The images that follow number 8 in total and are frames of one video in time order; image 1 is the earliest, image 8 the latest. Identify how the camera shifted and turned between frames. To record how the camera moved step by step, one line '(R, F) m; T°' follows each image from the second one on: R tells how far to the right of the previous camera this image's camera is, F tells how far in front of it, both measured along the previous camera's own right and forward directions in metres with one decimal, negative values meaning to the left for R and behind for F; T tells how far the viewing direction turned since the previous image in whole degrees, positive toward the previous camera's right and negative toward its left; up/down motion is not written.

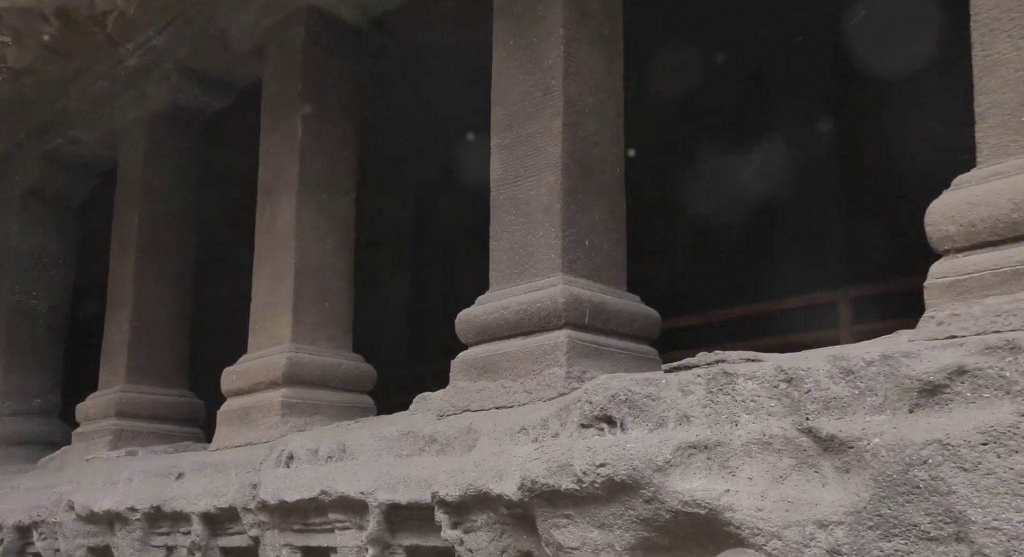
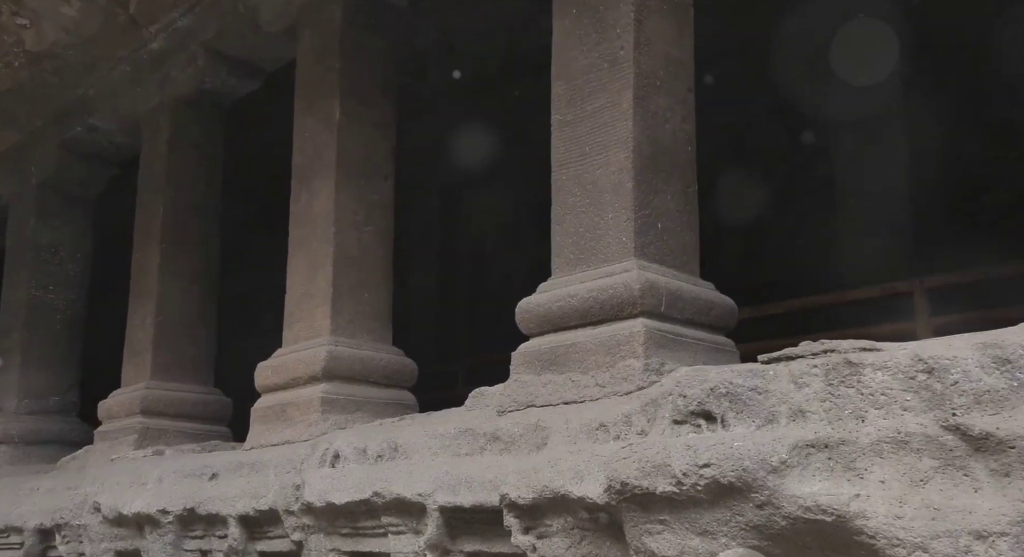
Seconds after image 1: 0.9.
(-0.1, +0.2) m; 0°
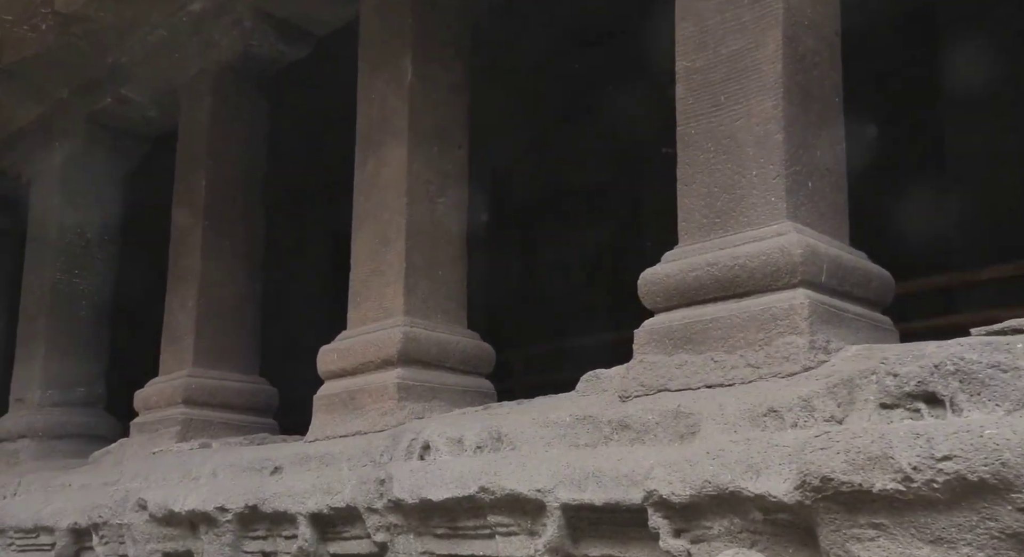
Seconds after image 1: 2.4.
(-0.3, +0.3) m; 0°
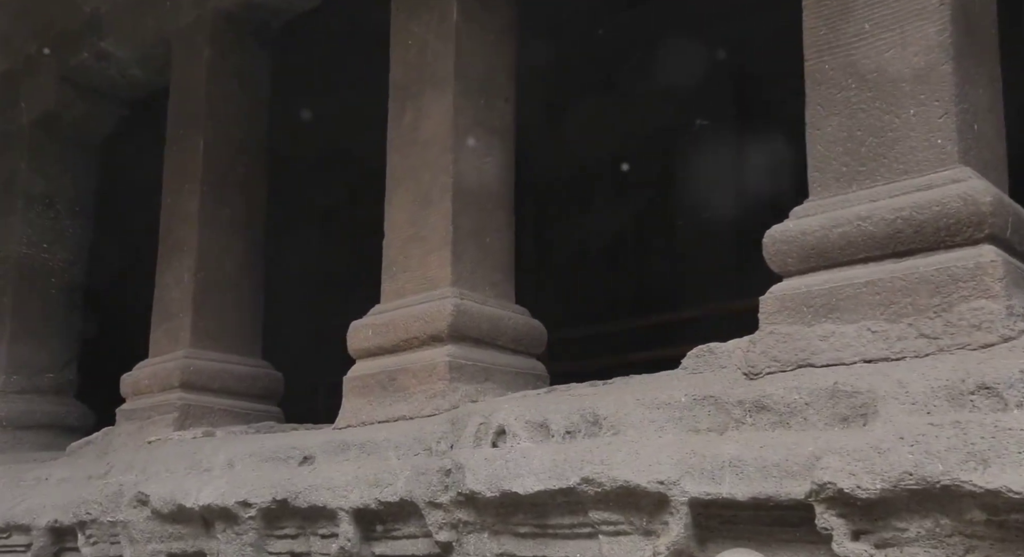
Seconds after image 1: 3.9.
(-0.3, +0.3) m; +2°
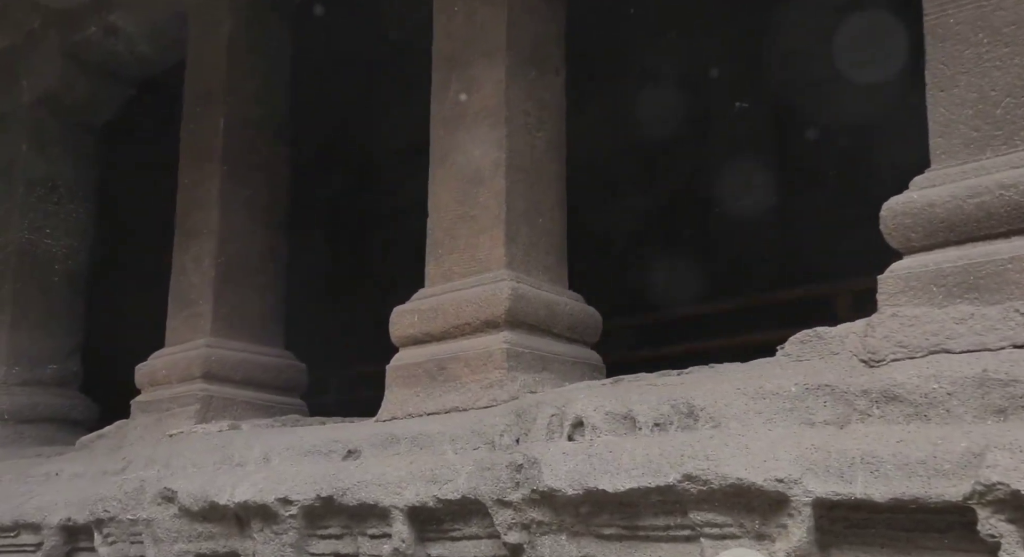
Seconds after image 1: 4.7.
(-0.2, +0.2) m; 0°
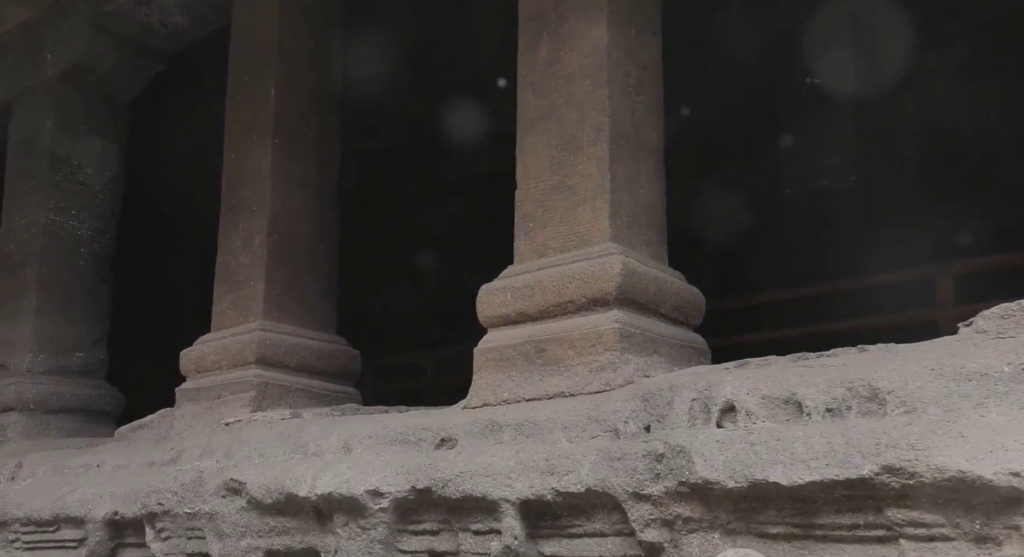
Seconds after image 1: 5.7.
(-0.2, +0.2) m; 0°
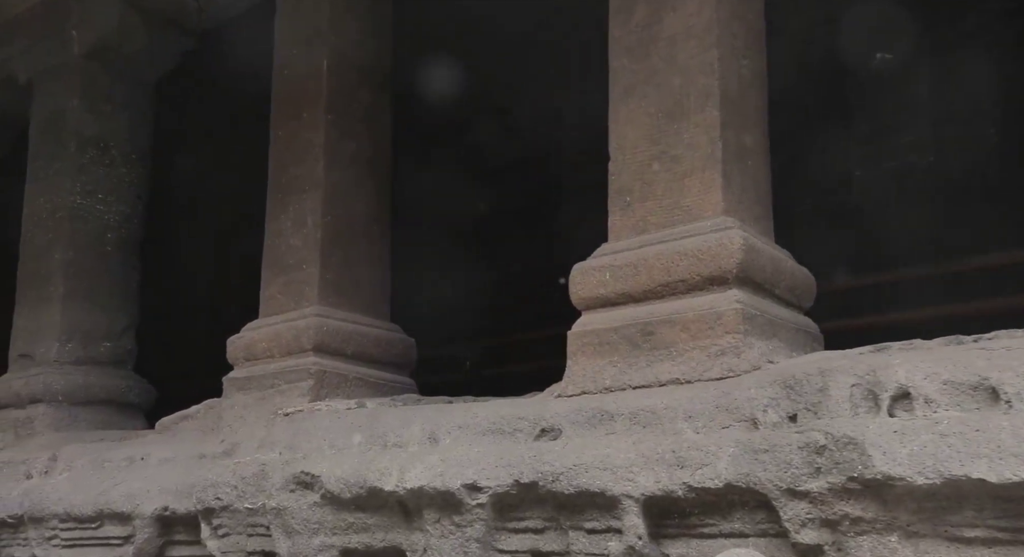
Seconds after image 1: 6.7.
(-0.2, +0.2) m; 0°
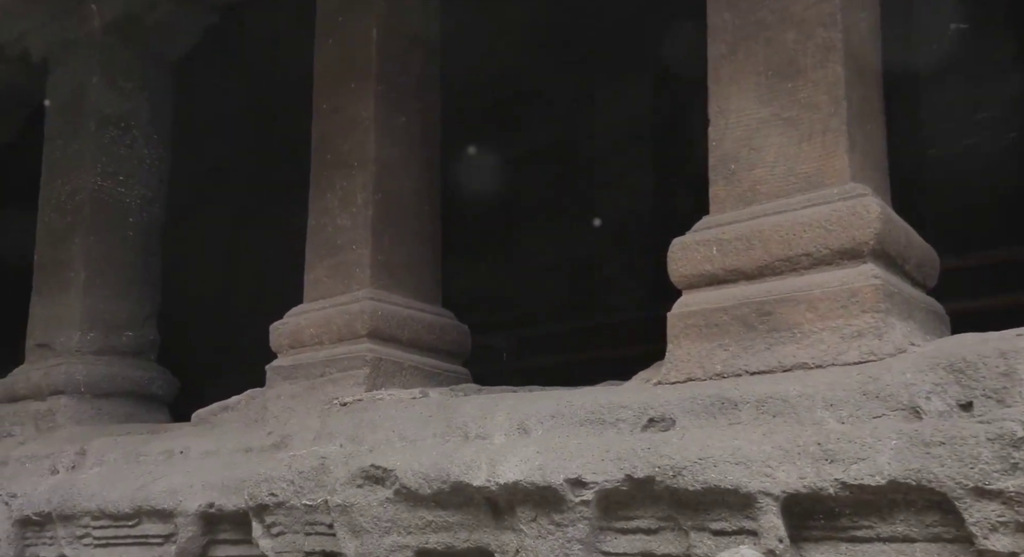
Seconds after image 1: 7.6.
(-0.2, +0.2) m; 0°
